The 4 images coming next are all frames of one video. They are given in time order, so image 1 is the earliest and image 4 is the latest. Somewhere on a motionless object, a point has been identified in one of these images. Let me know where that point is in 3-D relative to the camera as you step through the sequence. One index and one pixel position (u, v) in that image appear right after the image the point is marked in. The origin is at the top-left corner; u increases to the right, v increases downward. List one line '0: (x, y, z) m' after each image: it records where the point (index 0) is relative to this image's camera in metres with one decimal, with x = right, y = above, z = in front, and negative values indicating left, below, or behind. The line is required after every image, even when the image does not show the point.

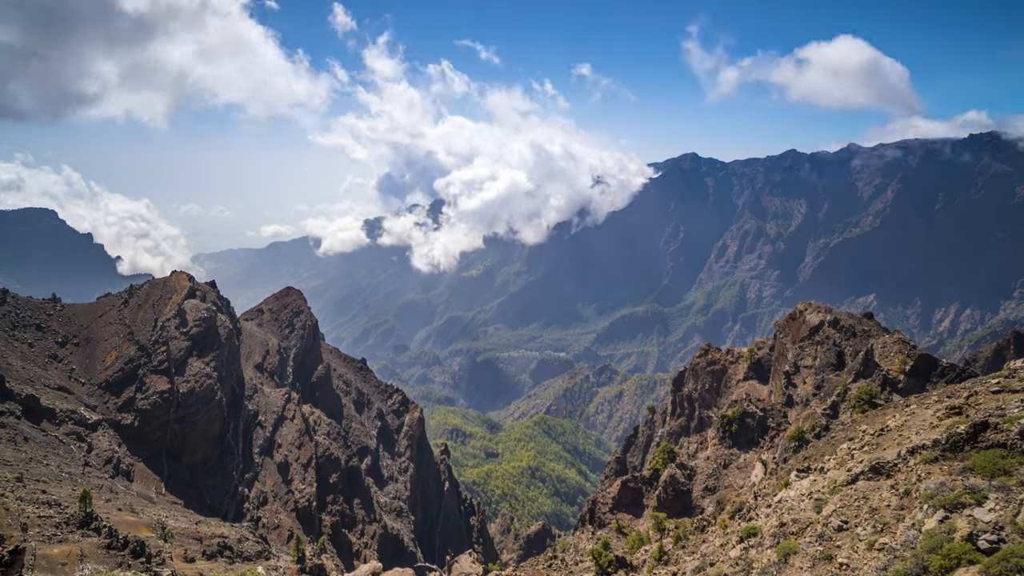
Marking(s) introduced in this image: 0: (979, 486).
0: (+18.3, -7.7, +19.7) m
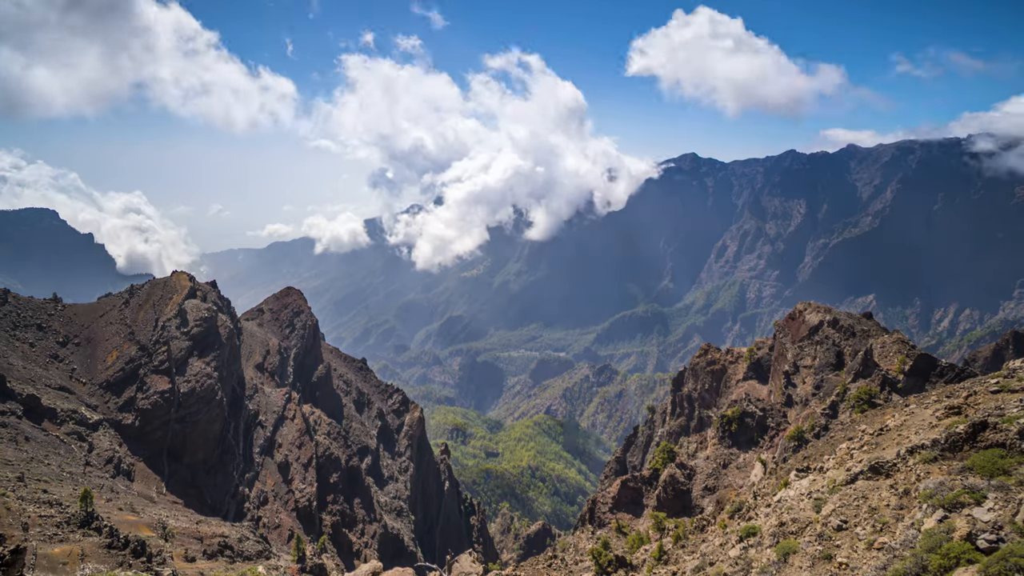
0: (+18.3, -7.7, +19.8) m
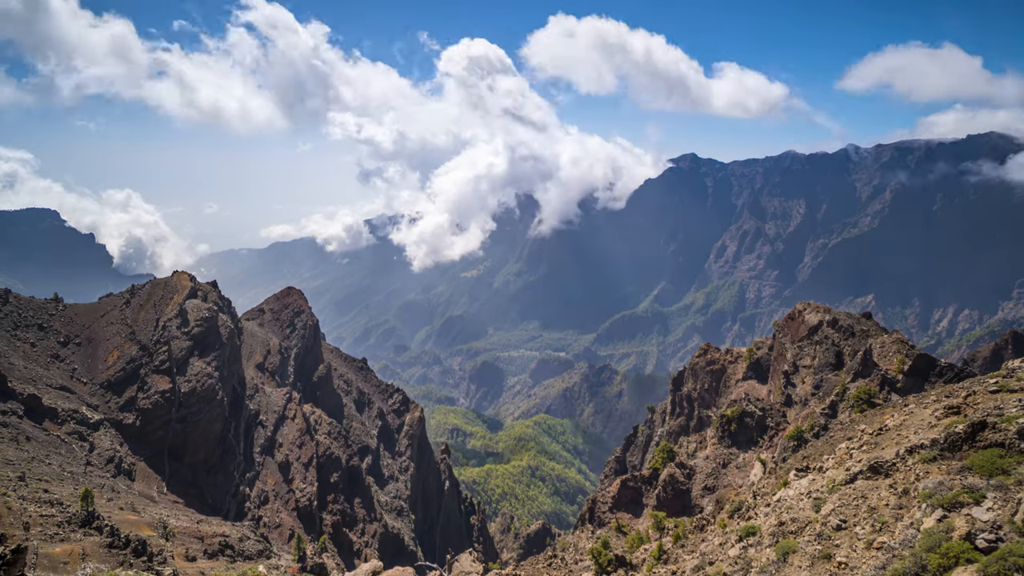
0: (+18.3, -7.7, +20.0) m
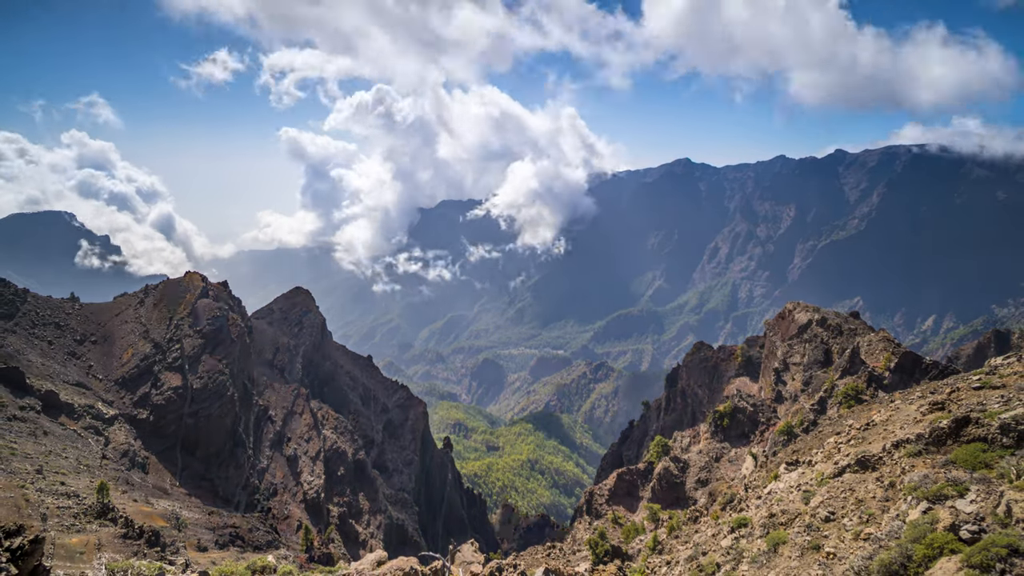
0: (+18.5, -7.9, +22.5) m
